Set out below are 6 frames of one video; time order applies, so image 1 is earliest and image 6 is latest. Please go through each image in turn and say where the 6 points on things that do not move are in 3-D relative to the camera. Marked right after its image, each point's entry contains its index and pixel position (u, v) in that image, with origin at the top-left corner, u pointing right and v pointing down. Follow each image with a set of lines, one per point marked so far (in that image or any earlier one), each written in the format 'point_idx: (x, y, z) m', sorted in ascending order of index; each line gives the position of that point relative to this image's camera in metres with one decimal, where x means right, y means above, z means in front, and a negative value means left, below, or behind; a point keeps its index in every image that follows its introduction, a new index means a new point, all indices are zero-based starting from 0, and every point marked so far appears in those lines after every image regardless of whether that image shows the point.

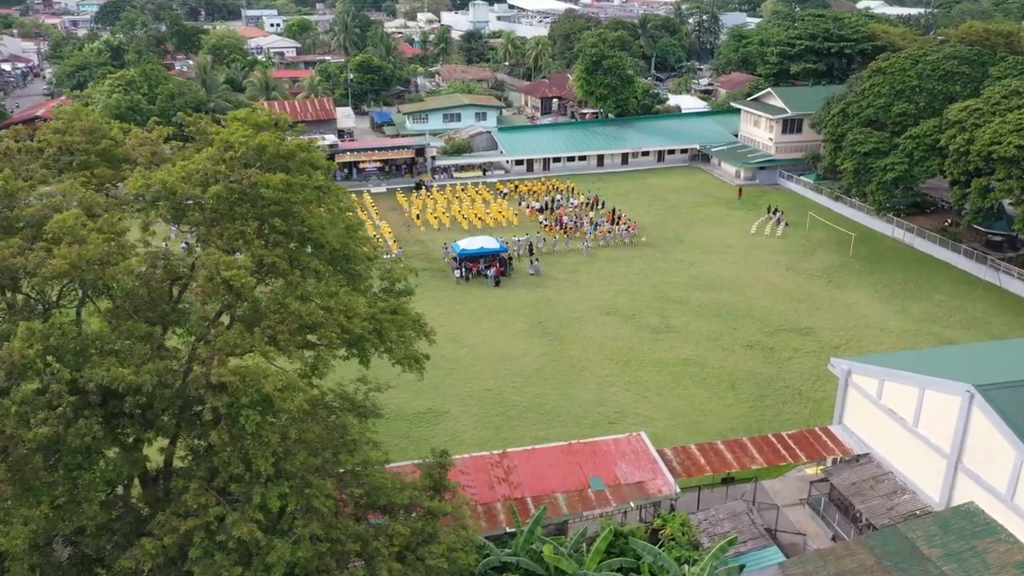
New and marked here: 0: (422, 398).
0: (-2.3, -2.9, +19.8) m
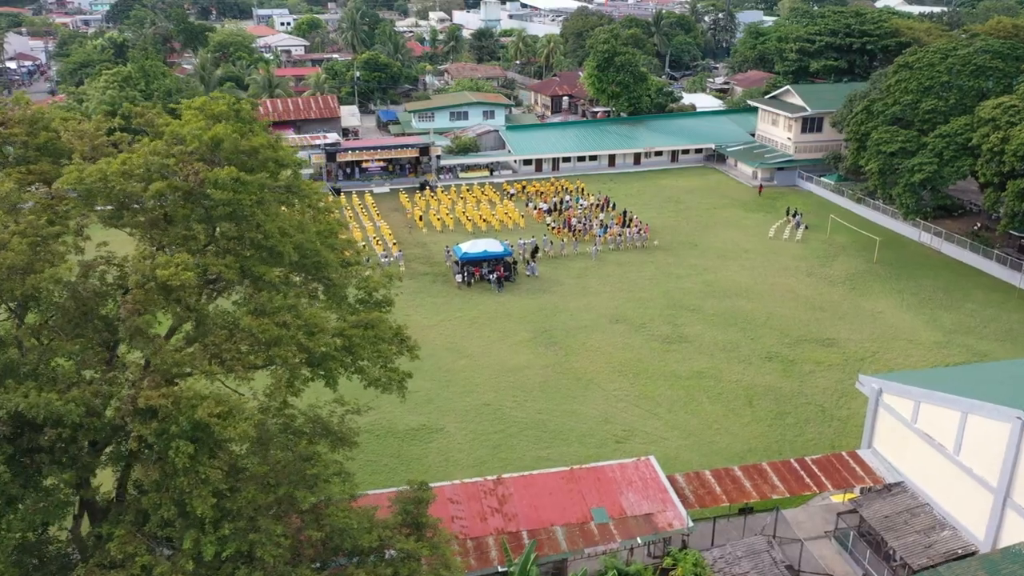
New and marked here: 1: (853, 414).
0: (-2.3, -3.0, +18.5) m
1: (+8.3, -3.1, +18.6) m
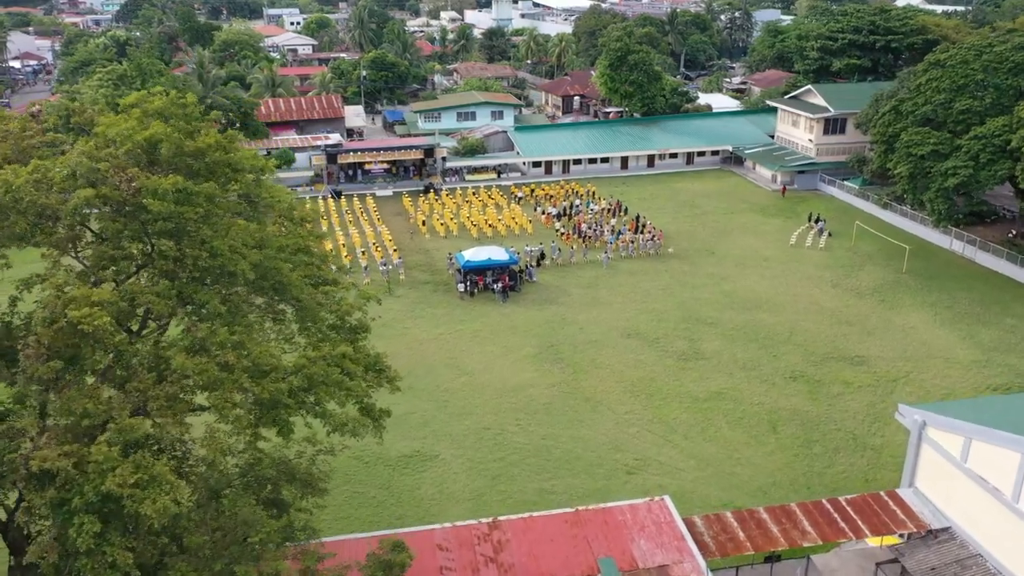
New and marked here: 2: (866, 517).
0: (-2.3, -3.4, +17.0) m
1: (+8.3, -3.4, +17.0) m
2: (+6.0, -3.9, +12.9) m
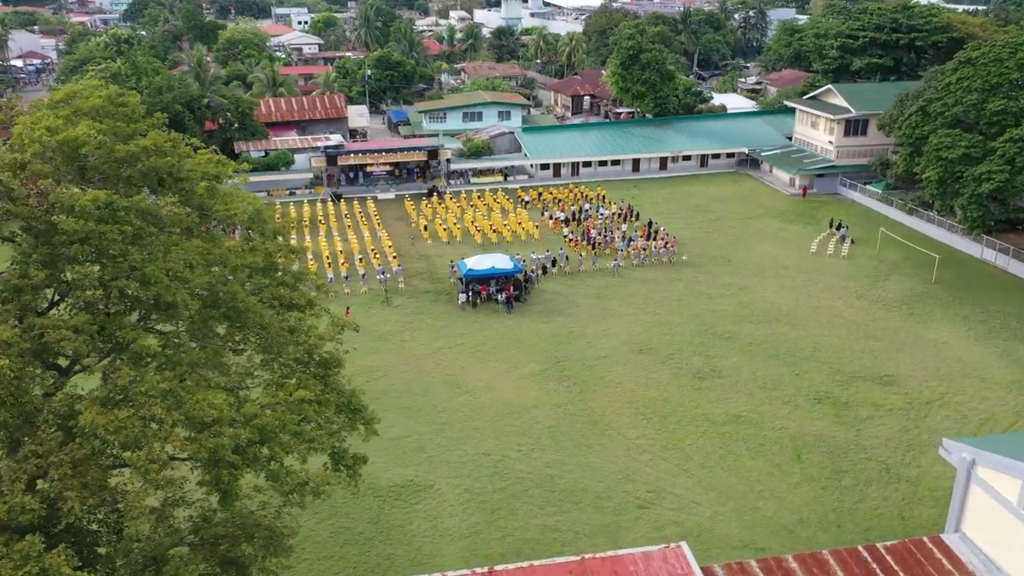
0: (-2.2, -3.6, +15.7) m
1: (+8.4, -3.8, +15.5) m
2: (+5.9, -4.2, +11.5) m
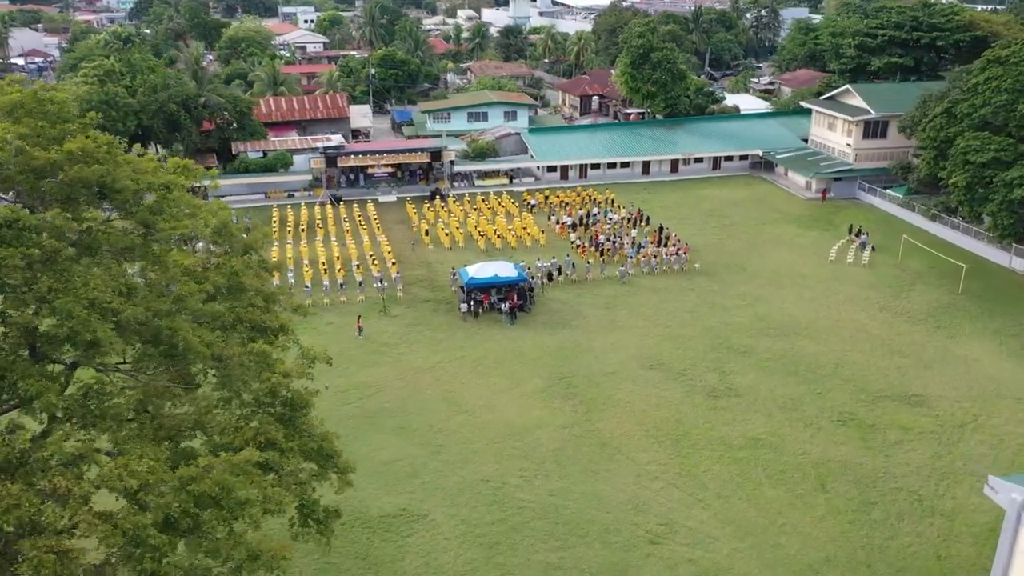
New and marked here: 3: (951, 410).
0: (-2.2, -3.9, +14.6) m
1: (+8.4, -4.1, +14.3) m
2: (+5.9, -4.5, +10.3) m
3: (+10.1, -2.8, +17.5) m
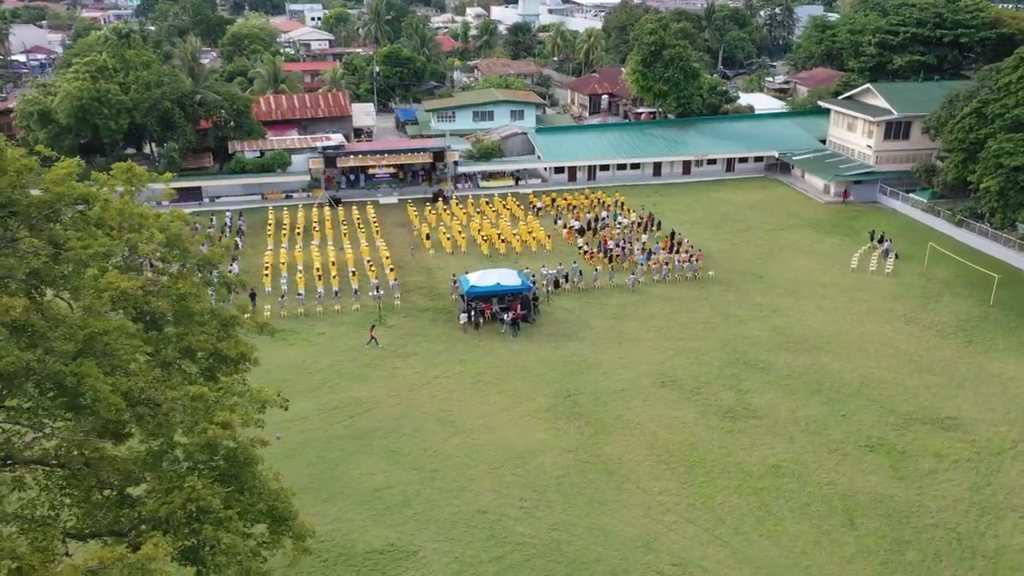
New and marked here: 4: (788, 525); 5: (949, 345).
0: (-2.3, -4.2, +13.4) m
1: (+8.3, -4.4, +13.0) m
2: (+5.8, -4.8, +9.0) m
3: (+10.1, -3.1, +16.1) m
4: (+4.9, -4.2, +13.5) m
5: (+11.4, -1.5, +20.0) m
